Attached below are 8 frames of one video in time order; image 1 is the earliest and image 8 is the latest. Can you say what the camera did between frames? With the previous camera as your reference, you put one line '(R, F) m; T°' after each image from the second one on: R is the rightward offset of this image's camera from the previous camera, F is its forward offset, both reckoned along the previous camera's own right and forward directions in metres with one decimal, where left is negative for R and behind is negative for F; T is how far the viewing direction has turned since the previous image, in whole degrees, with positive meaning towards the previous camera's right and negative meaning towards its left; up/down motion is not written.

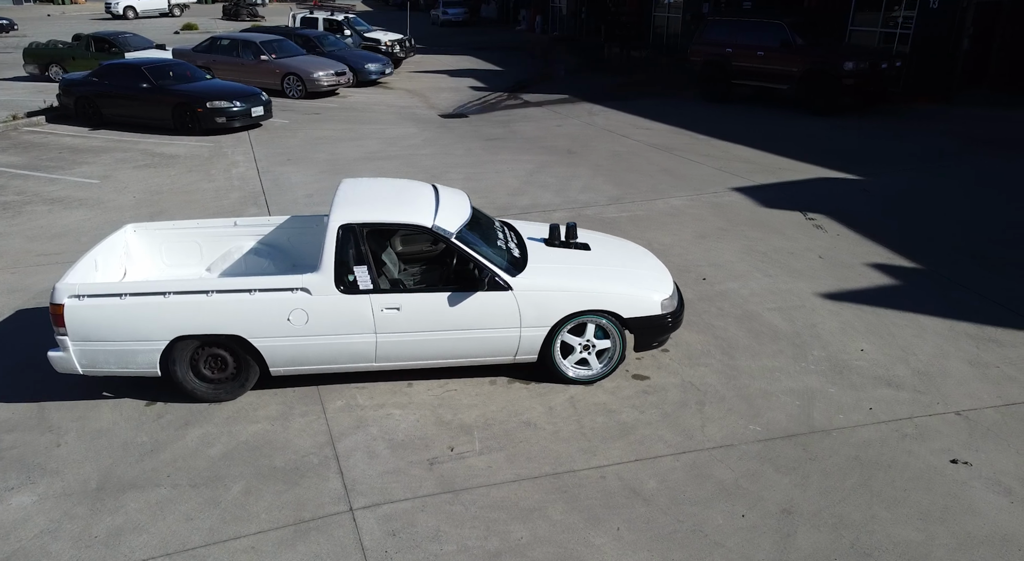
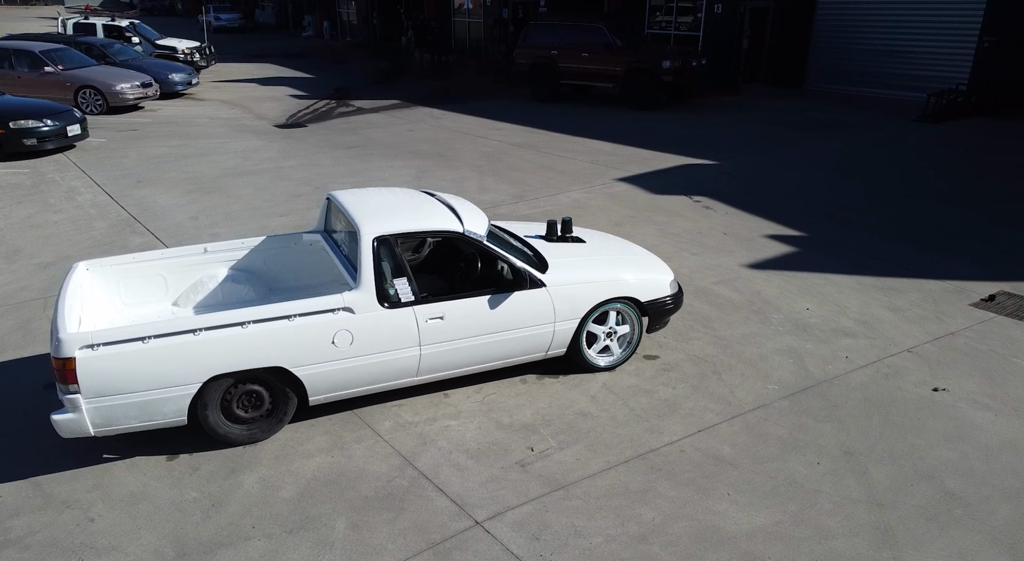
(-1.7, +0.2) m; +15°
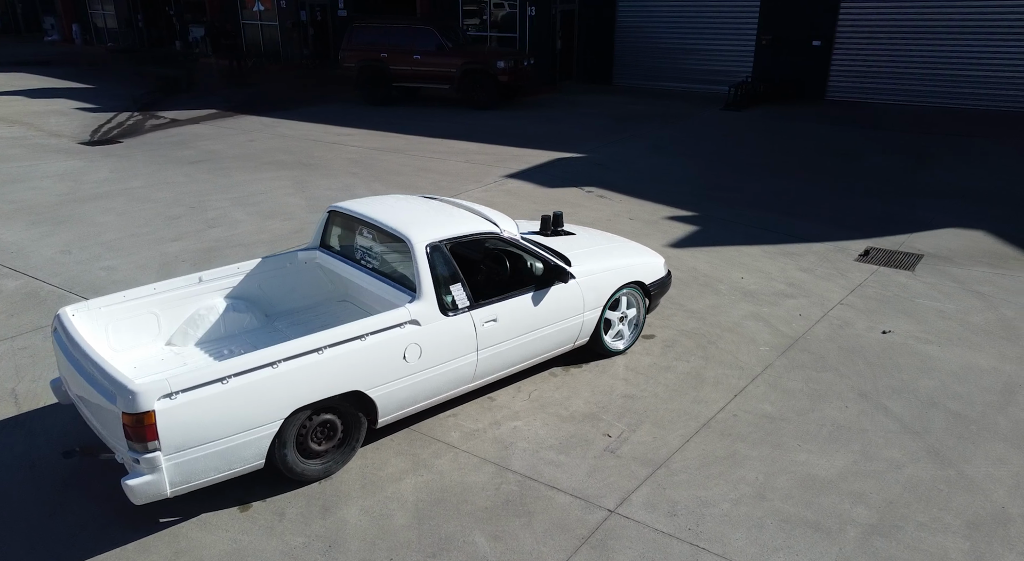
(-1.7, +0.2) m; +15°
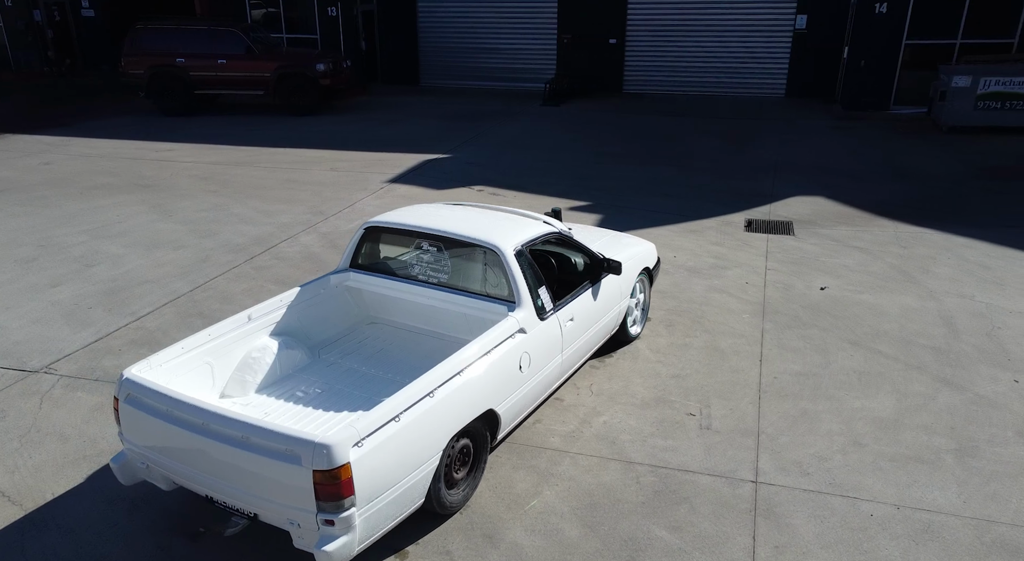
(-2.0, +0.4) m; +17°
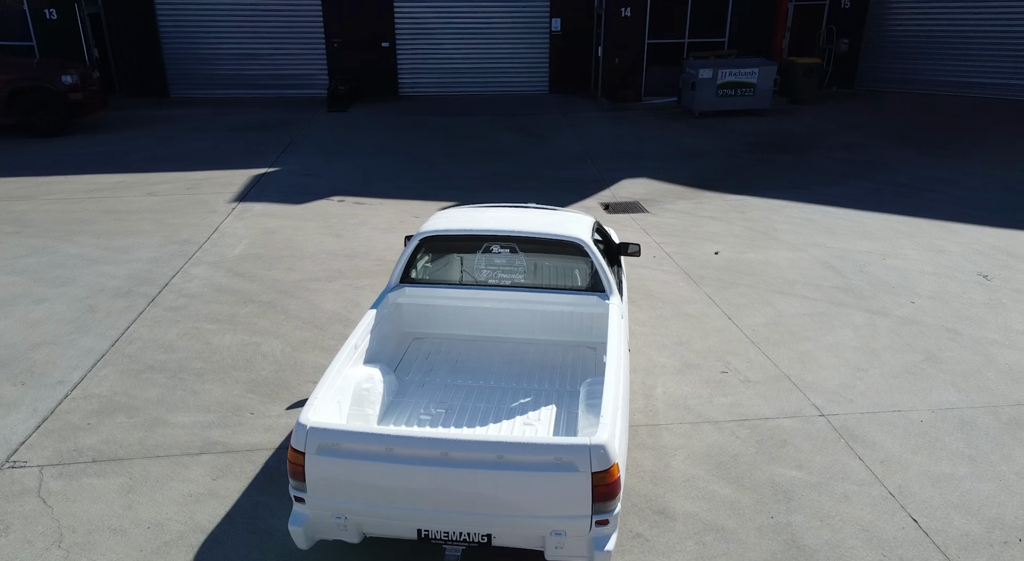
(-2.2, +0.3) m; +20°
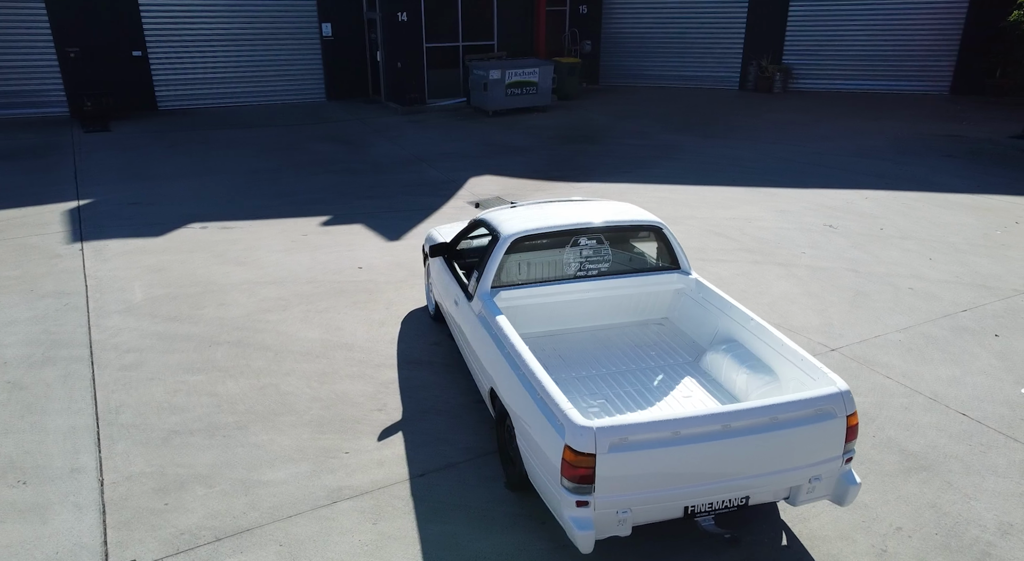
(-2.3, +0.3) m; +20°
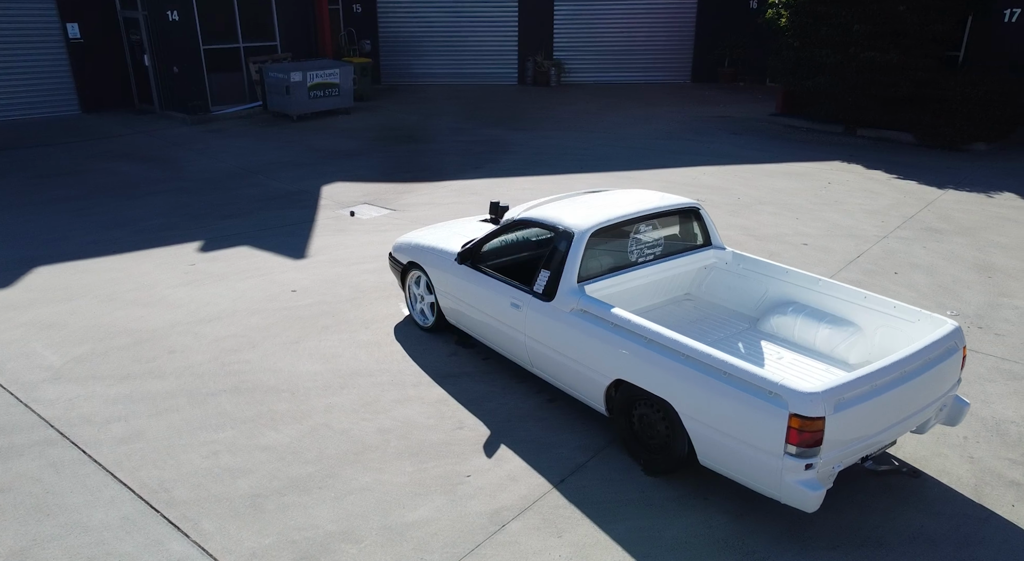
(-2.1, +0.4) m; +18°
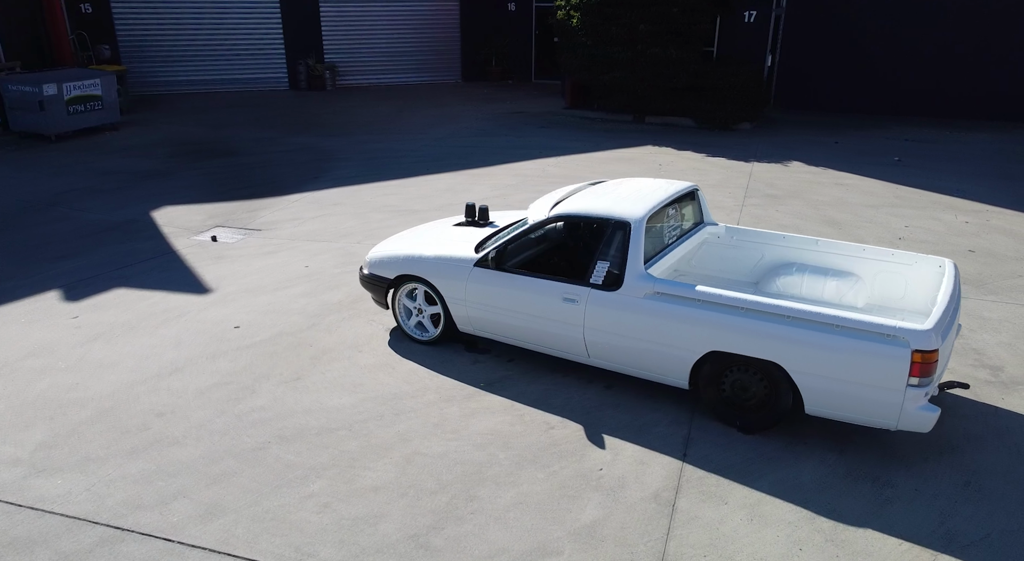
(-2.2, +0.3) m; +19°
